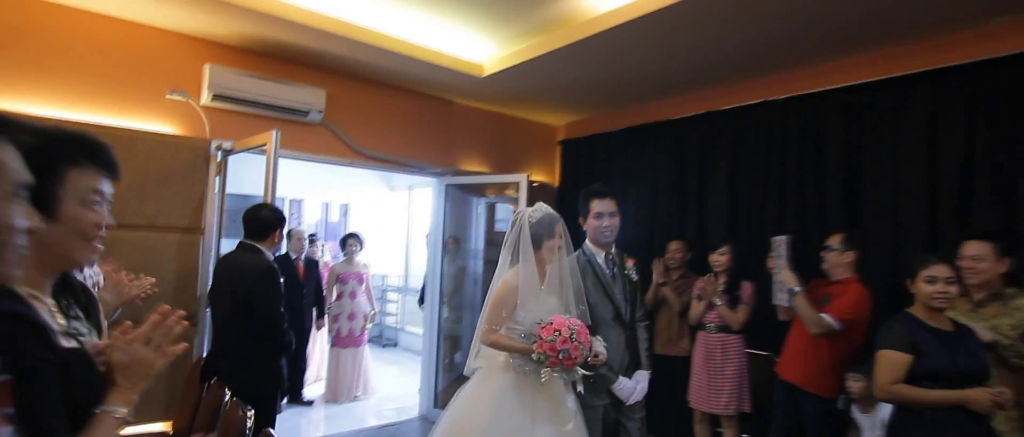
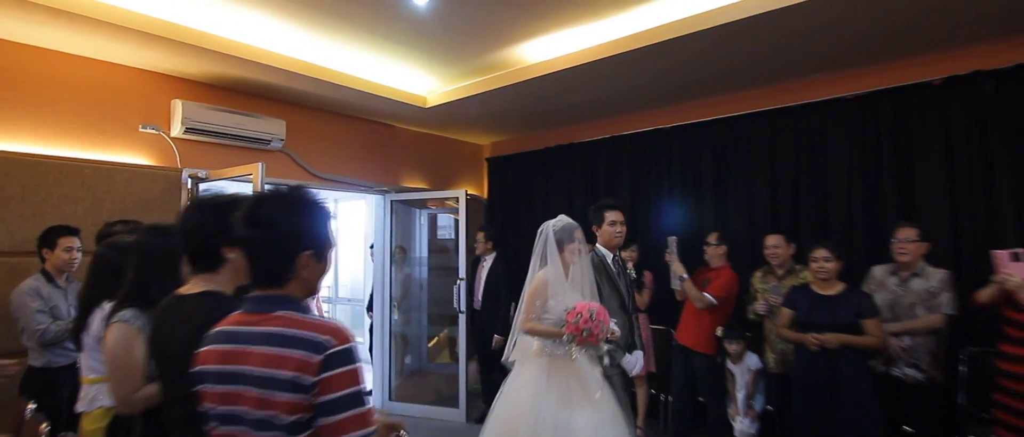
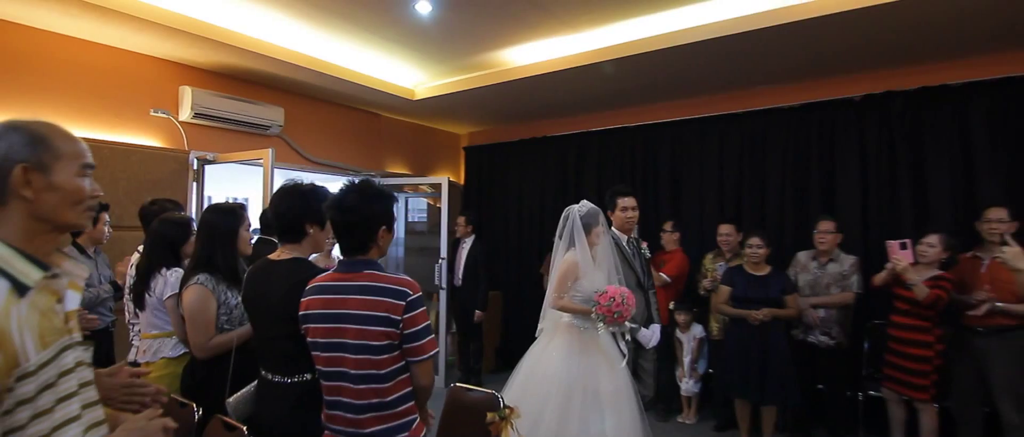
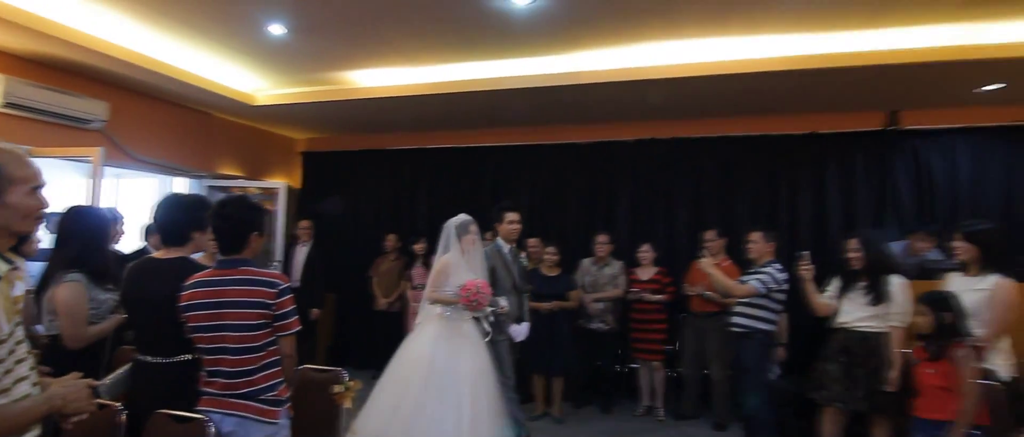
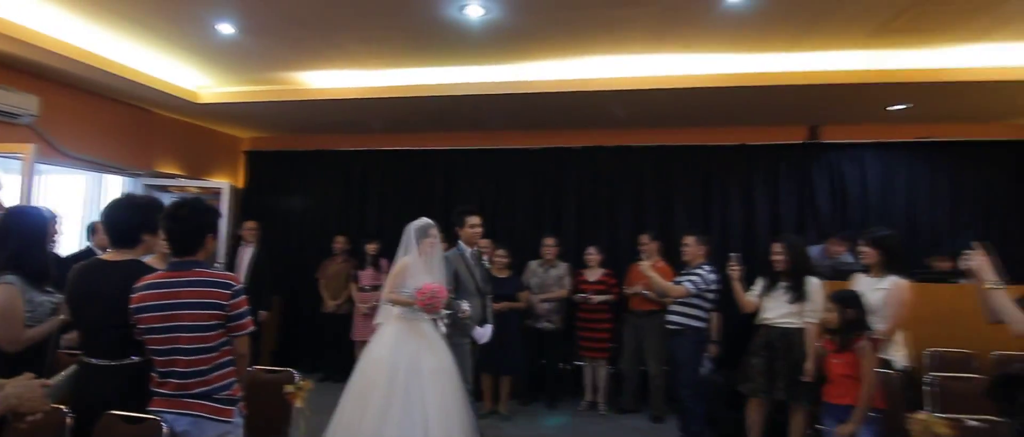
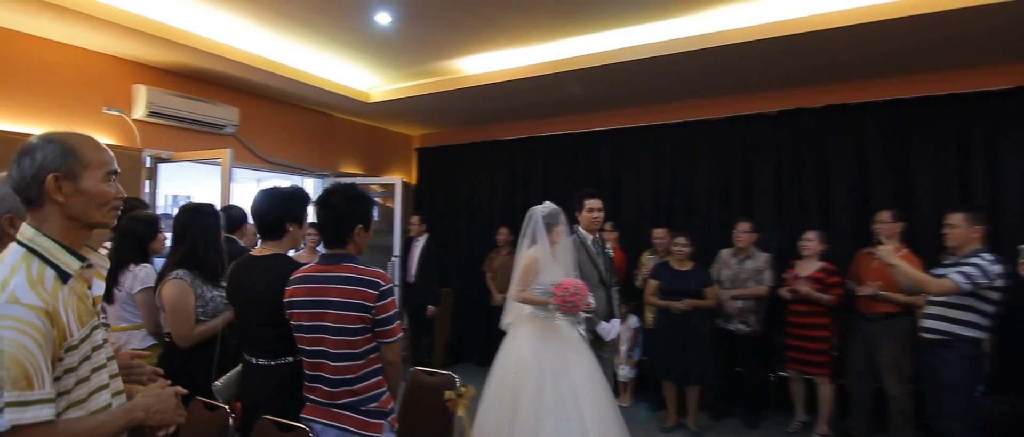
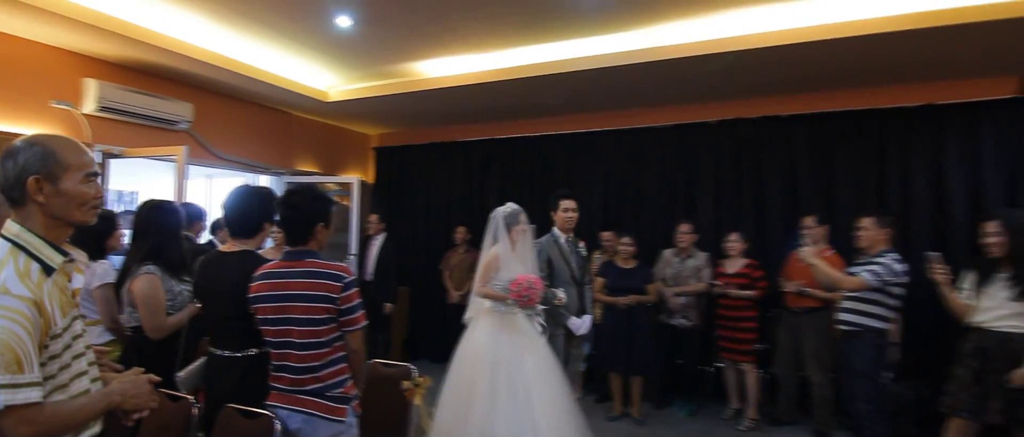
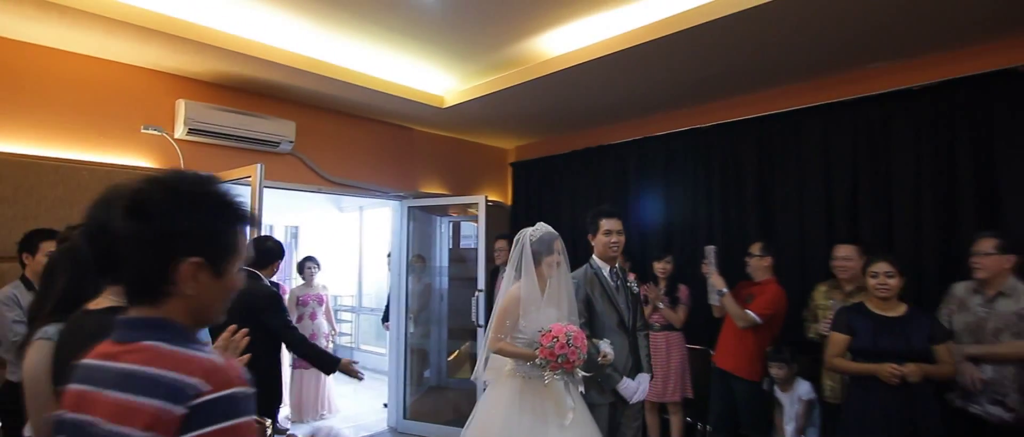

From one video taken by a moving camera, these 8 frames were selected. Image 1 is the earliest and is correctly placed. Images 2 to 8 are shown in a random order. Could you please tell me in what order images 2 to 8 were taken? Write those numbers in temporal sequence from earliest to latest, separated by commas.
8, 2, 3, 6, 7, 4, 5
